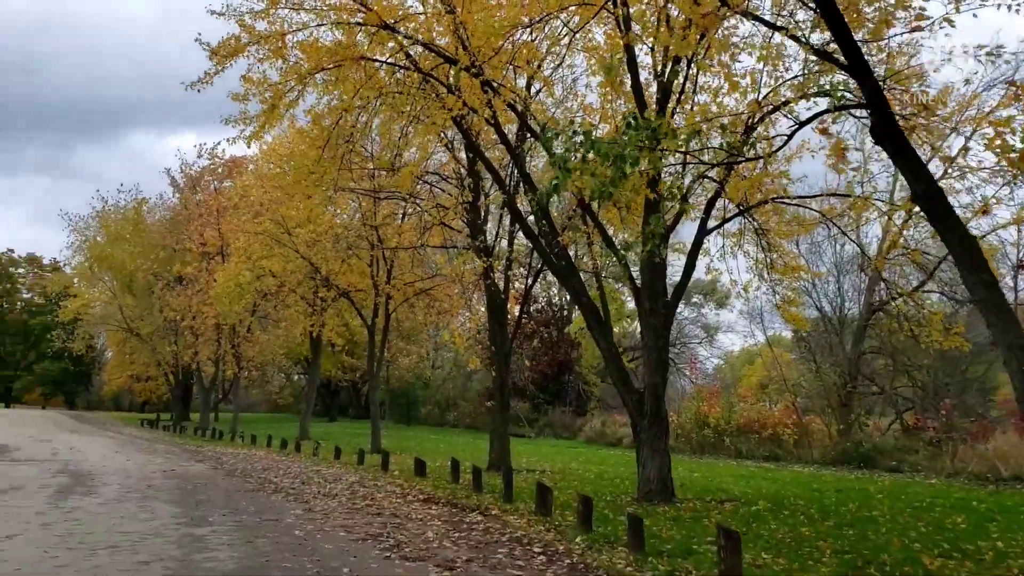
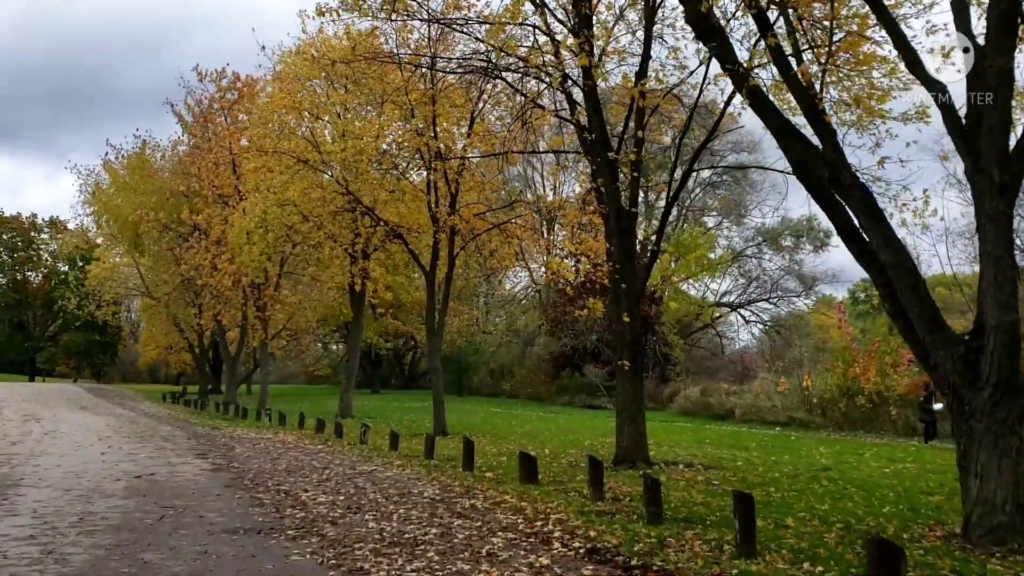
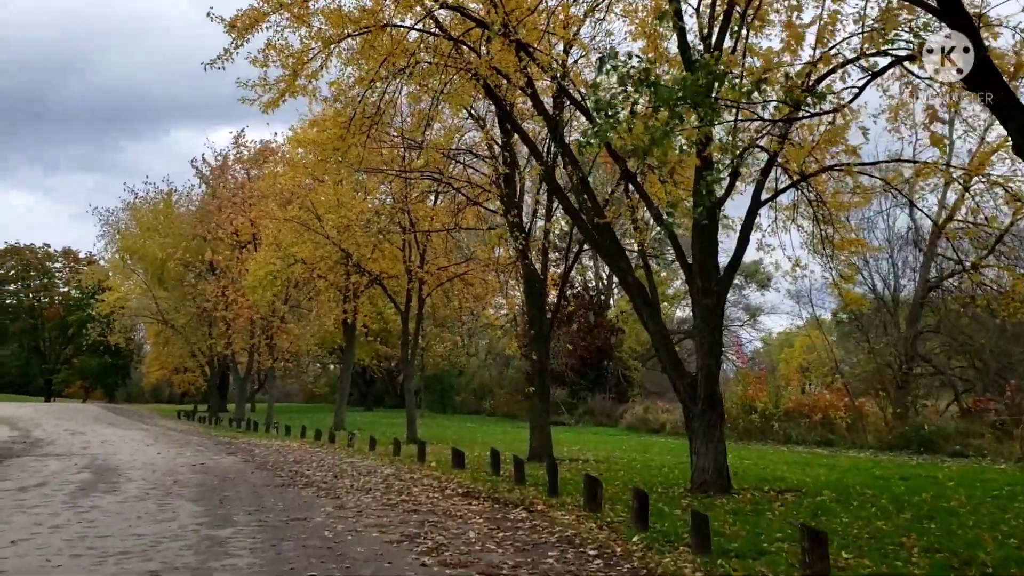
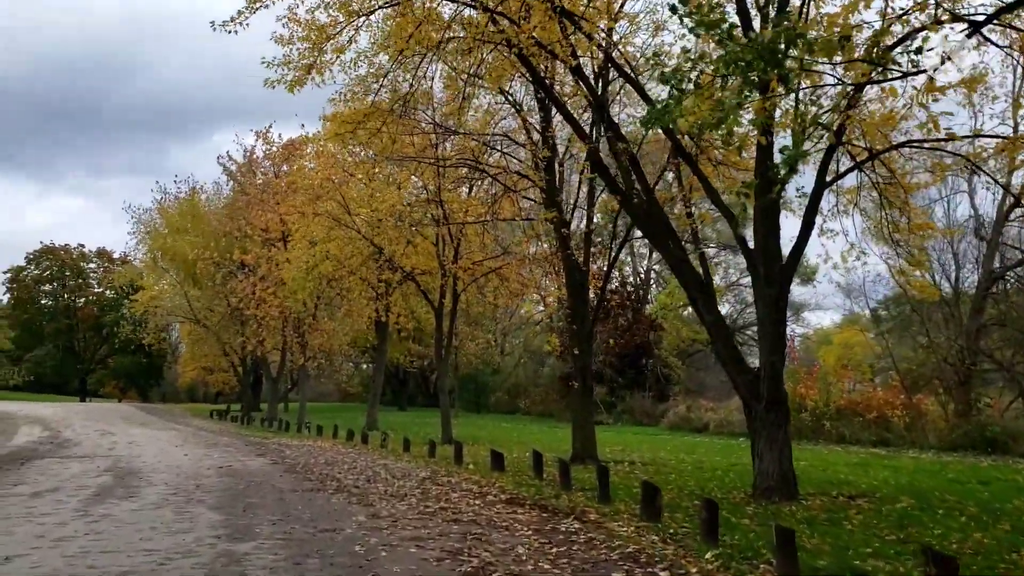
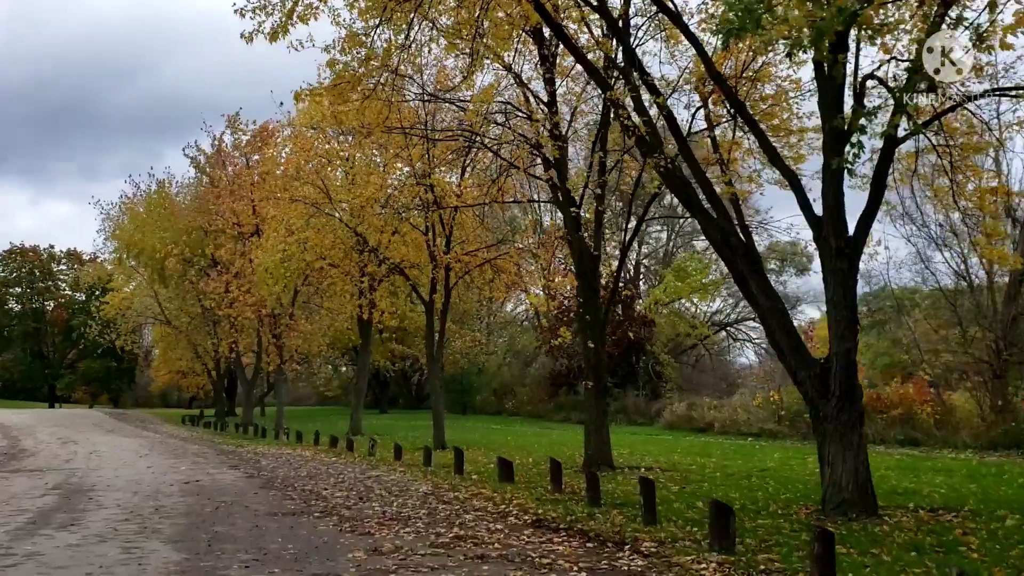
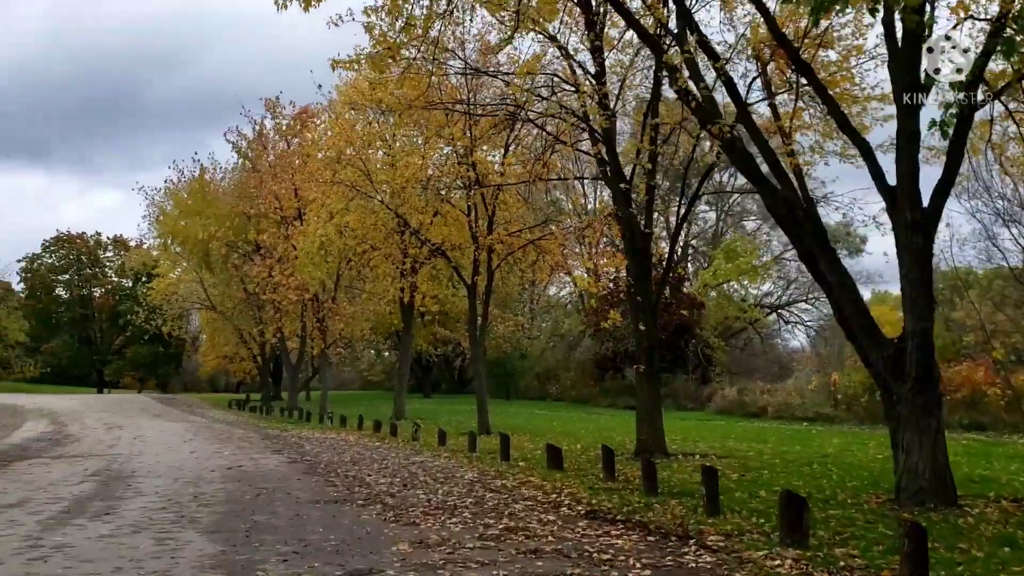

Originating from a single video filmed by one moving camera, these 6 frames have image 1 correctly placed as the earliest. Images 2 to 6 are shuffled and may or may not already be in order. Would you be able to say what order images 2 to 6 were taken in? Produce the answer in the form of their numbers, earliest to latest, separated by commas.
3, 4, 5, 6, 2
